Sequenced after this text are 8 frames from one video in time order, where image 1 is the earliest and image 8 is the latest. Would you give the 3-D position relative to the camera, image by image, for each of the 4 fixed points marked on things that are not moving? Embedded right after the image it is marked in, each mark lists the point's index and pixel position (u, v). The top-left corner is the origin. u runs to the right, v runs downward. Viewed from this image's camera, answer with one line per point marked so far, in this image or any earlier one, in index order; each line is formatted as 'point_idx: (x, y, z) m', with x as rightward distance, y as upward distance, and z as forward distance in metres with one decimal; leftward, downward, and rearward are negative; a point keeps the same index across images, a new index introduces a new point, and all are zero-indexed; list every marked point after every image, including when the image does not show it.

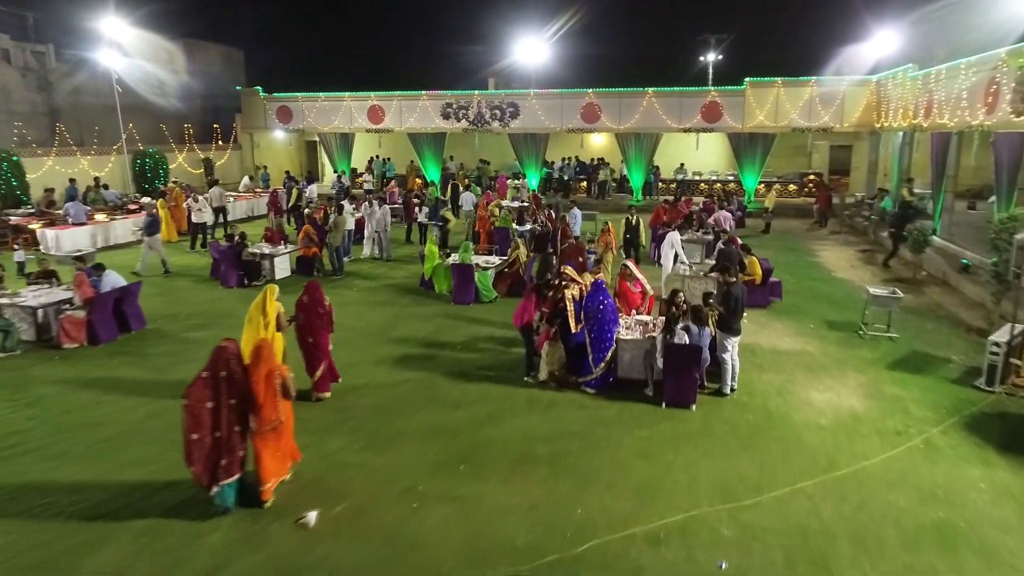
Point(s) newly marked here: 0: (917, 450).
0: (+3.7, -1.5, +6.4) m
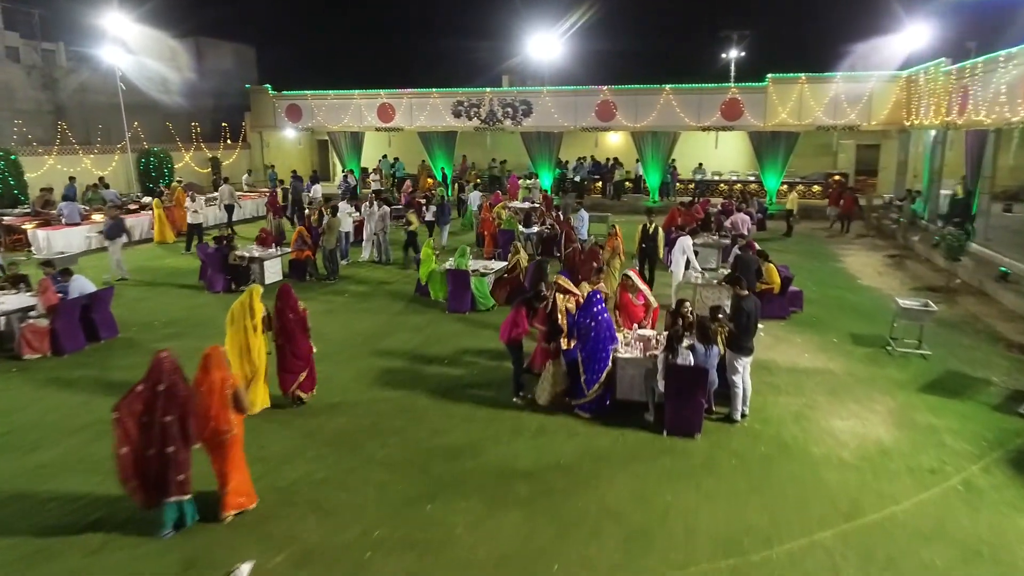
0: (+3.6, -1.6, +5.6) m
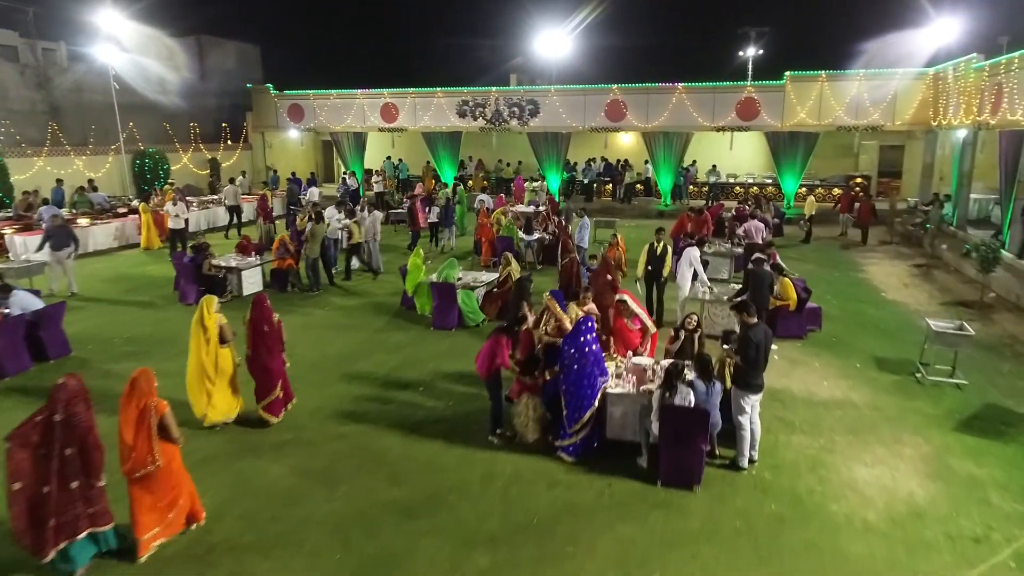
0: (+3.3, -1.9, +4.6) m
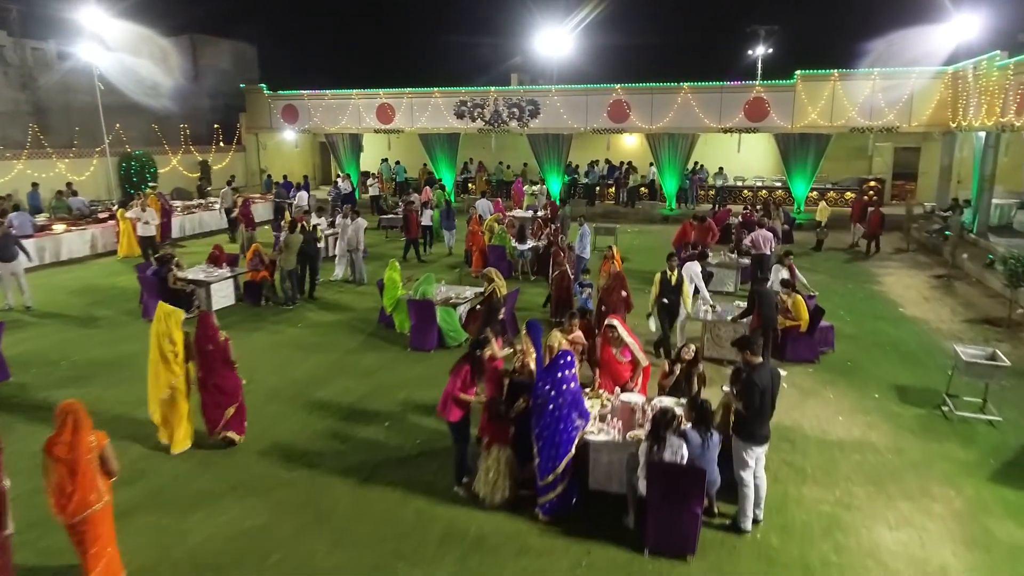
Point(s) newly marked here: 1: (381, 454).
0: (+3.0, -2.1, +3.8) m
1: (-1.2, -1.5, +6.3) m
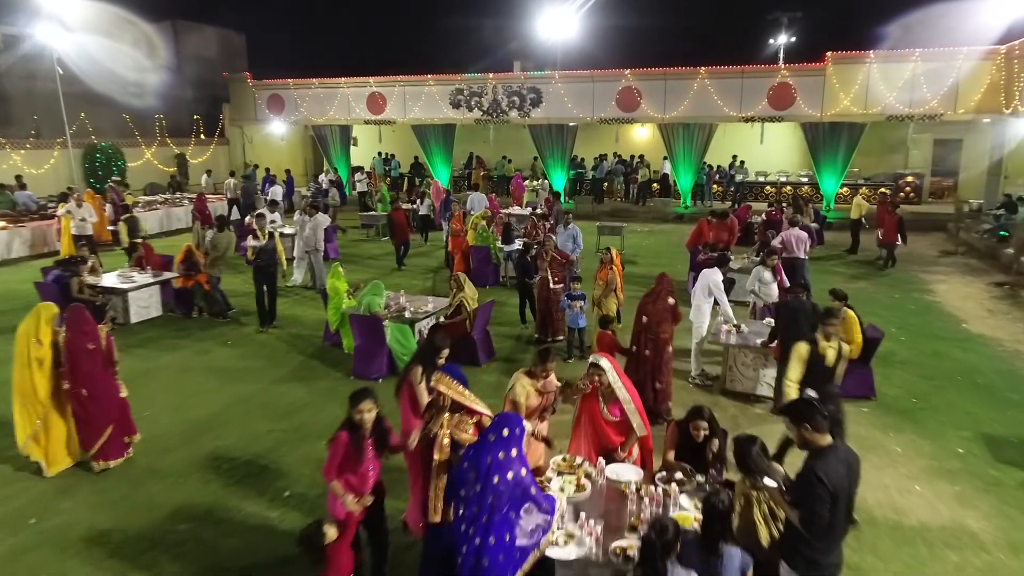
0: (+2.6, -2.2, +1.8) m
1: (-1.6, -1.6, +4.4) m
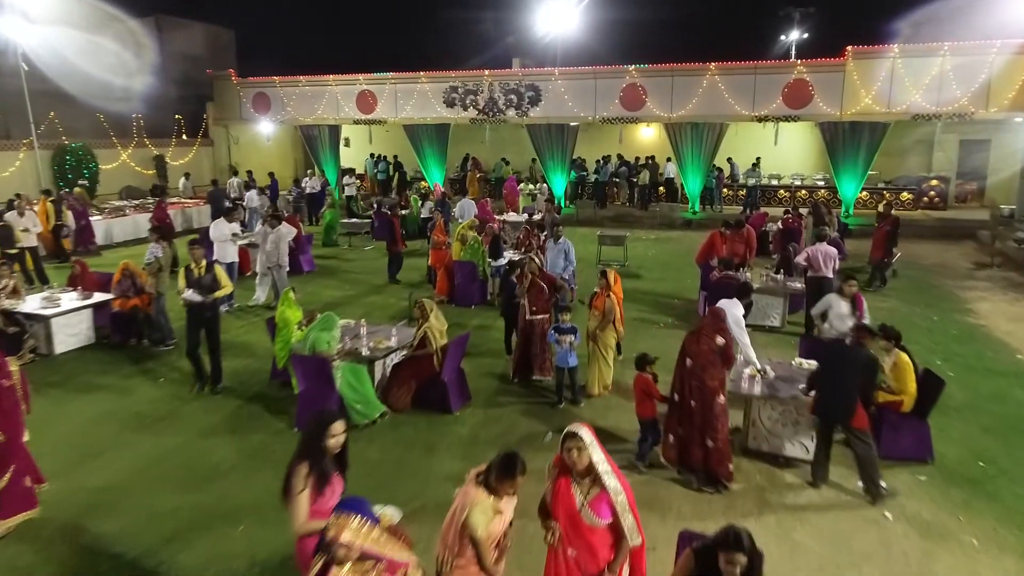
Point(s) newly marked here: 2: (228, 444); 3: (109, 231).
0: (+2.3, -2.5, +0.5) m
1: (-1.8, -1.9, +3.2) m
2: (-2.4, -1.3, +5.9) m
3: (-9.0, +1.3, +15.6) m
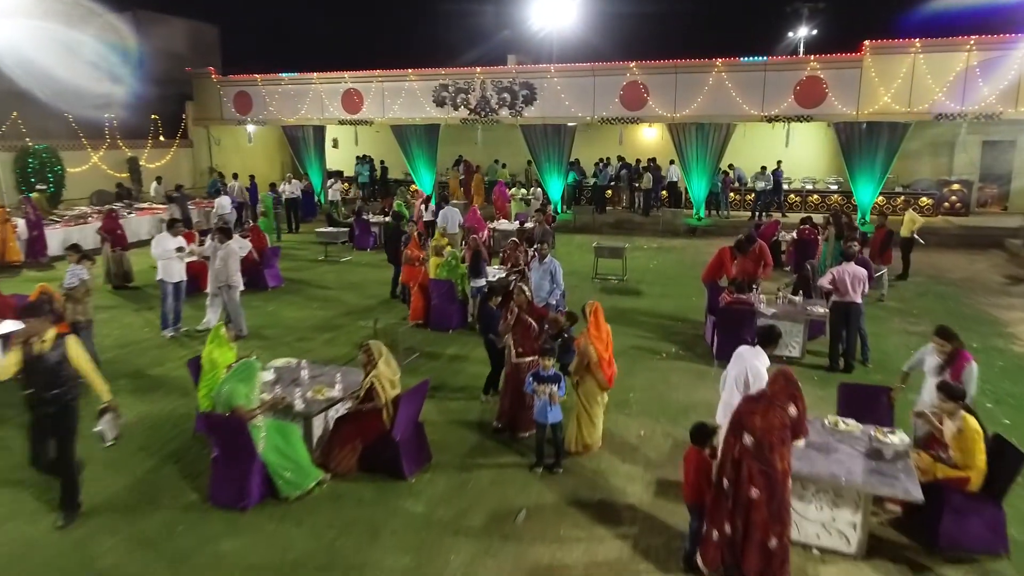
0: (+2.0, -2.8, -0.7) m
1: (-2.1, -2.2, +2.0) m
2: (-2.6, -1.6, +4.7) m
3: (-9.2, +1.0, +14.4) m
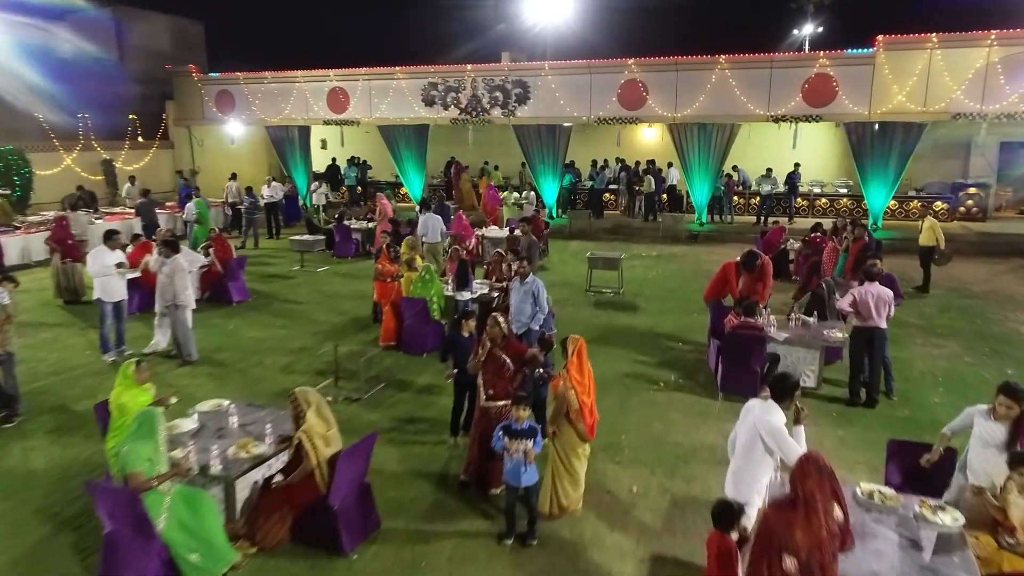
0: (+1.8, -3.1, -1.6) m
1: (-2.3, -2.4, +1.1) m
2: (-2.8, -1.8, +3.8) m
3: (-9.4, +0.8, +13.5) m
